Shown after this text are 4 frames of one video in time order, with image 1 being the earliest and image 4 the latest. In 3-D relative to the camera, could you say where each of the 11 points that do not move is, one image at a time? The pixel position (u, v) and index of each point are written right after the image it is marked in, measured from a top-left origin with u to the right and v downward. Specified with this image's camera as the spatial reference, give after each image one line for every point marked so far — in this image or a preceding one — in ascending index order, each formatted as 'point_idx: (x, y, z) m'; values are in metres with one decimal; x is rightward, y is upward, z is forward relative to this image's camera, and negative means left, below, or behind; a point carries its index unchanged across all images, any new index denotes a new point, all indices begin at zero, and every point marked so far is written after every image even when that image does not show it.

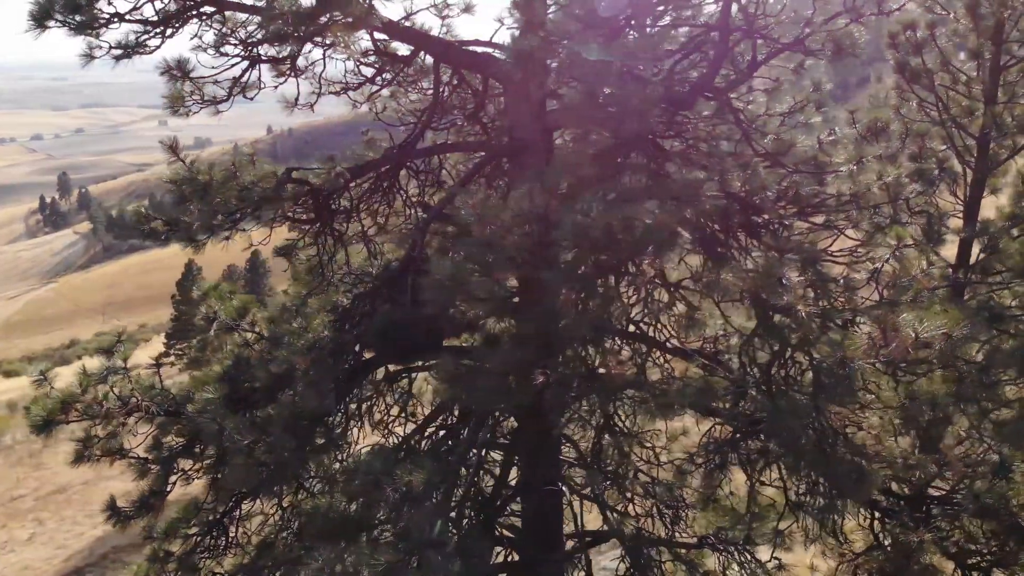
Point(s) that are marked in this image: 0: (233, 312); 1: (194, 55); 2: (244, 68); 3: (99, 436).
0: (-2.3, -0.2, +5.5) m
1: (-2.1, +1.6, +4.6) m
2: (-1.8, +1.5, +4.8) m
3: (-2.7, -1.0, +4.6) m
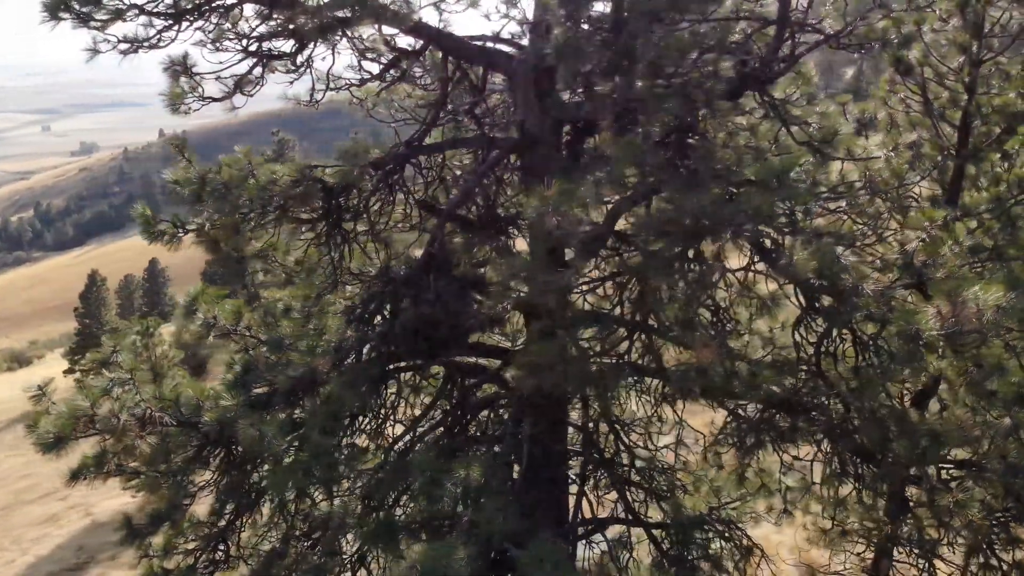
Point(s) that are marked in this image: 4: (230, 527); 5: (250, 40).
0: (-2.2, -0.2, +5.3) m
1: (-2.0, +1.5, +4.4) m
2: (-1.8, +1.5, +4.6) m
3: (-2.5, -1.0, +4.3) m
4: (-2.0, -1.6, +4.7) m
5: (-1.7, +1.6, +4.4) m
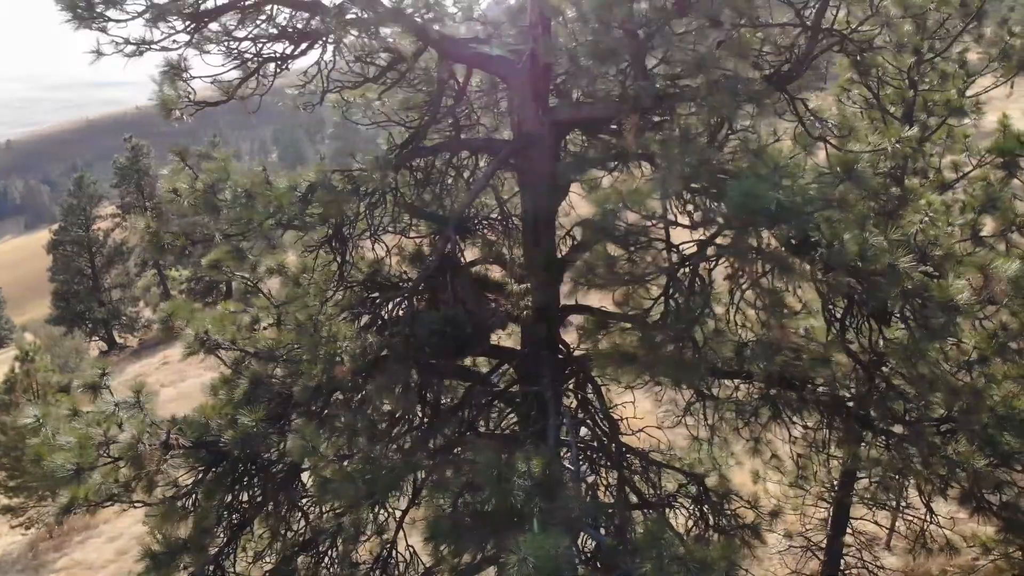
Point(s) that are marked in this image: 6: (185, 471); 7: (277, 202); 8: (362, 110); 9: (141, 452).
0: (-2.2, -0.3, +5.1) m
1: (-1.9, +1.5, +4.2) m
2: (-1.7, +1.5, +4.5) m
3: (-2.3, -1.1, +4.1) m
4: (-1.8, -1.7, +4.5) m
5: (-1.6, +1.6, +4.3) m
6: (-2.0, -1.1, +4.2) m
7: (-1.5, +0.6, +4.4) m
8: (-1.3, +1.5, +5.8) m
9: (-2.2, -0.9, +4.0) m
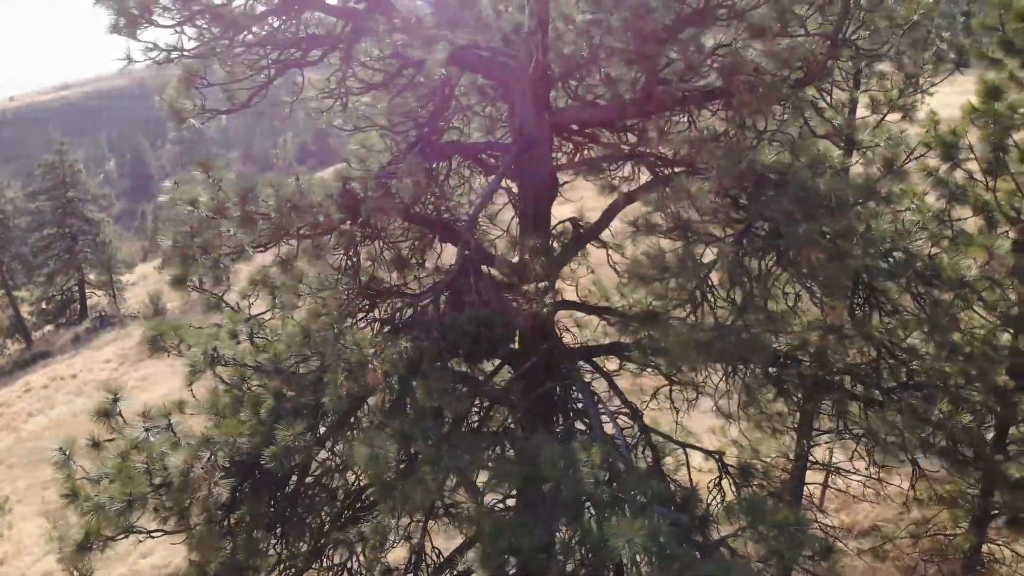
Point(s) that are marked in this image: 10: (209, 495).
0: (-2.1, -0.4, +4.9) m
1: (-1.8, +1.4, +4.1) m
2: (-1.6, +1.4, +4.4) m
3: (-2.0, -1.2, +3.9) m
4: (-1.5, -1.8, +4.4) m
5: (-1.5, +1.5, +4.2) m
6: (-1.7, -1.2, +4.0) m
7: (-1.4, +0.5, +4.3) m
8: (-1.4, +1.5, +5.7) m
9: (-1.9, -1.0, +3.8) m
10: (-1.8, -1.2, +4.0) m
